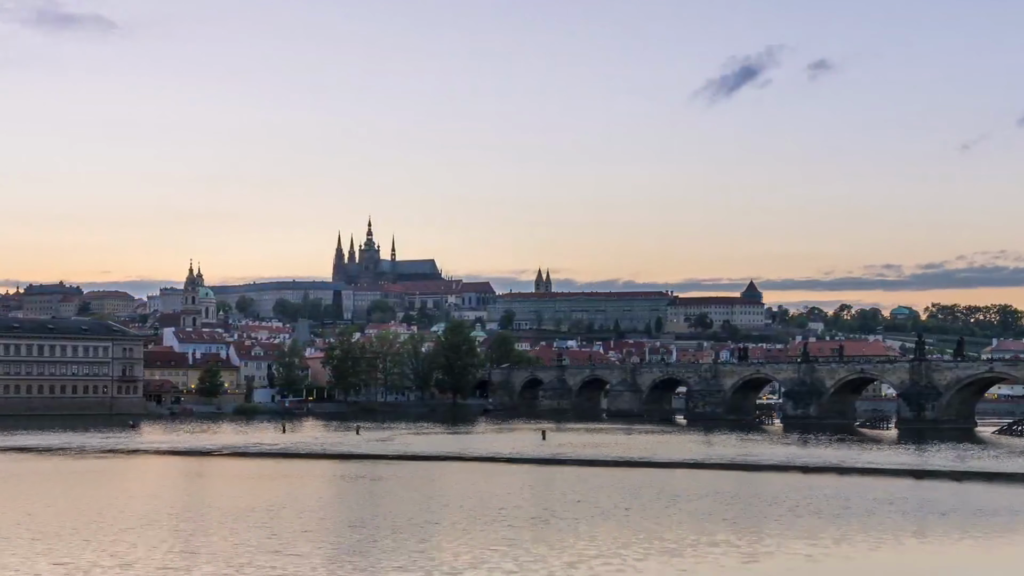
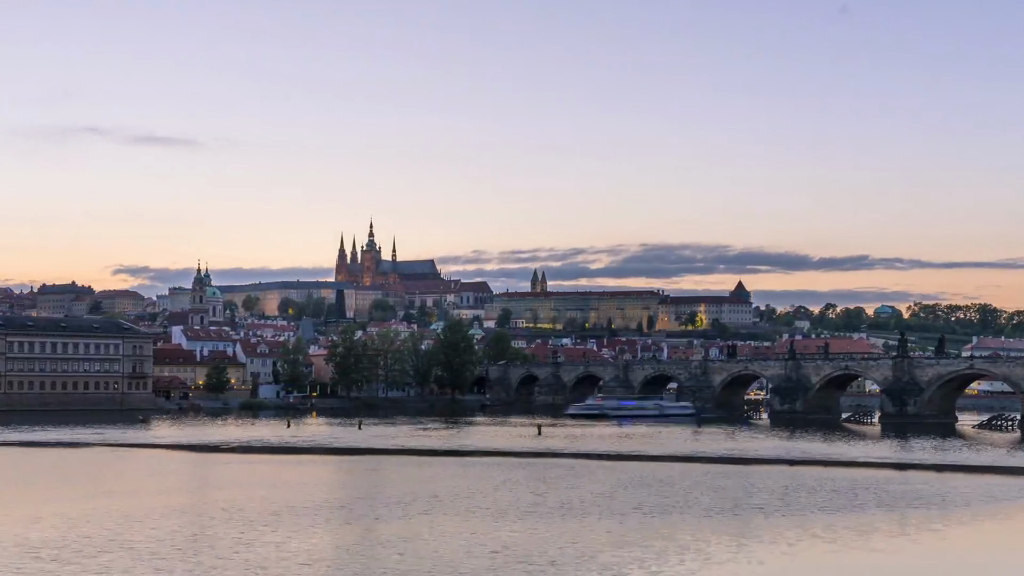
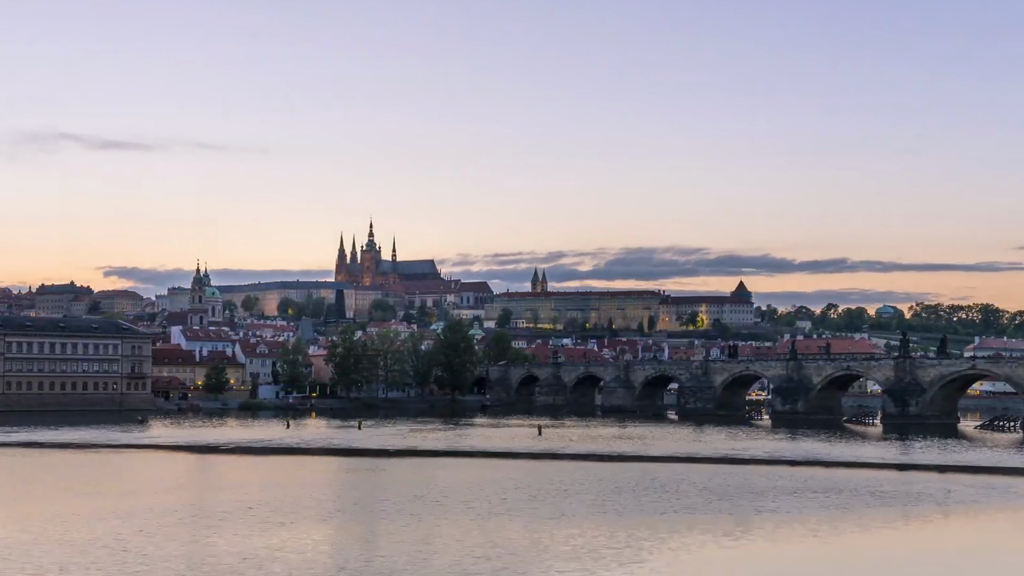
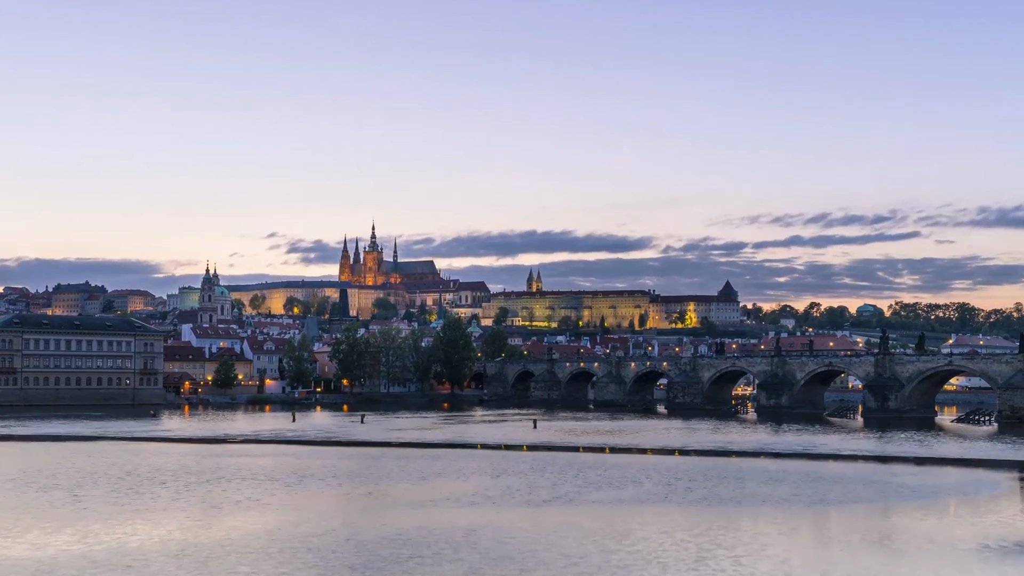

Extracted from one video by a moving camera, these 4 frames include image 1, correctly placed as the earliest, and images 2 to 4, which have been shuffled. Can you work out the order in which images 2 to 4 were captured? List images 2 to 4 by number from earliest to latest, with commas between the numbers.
3, 2, 4
